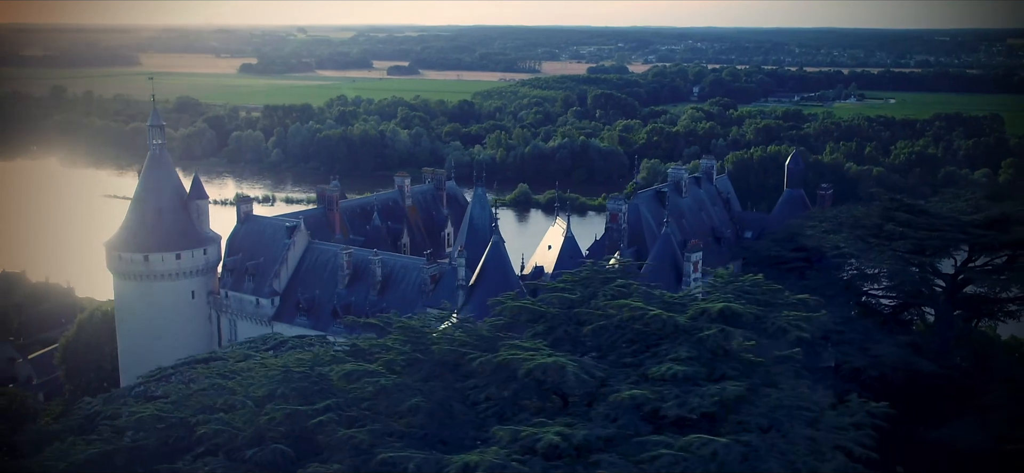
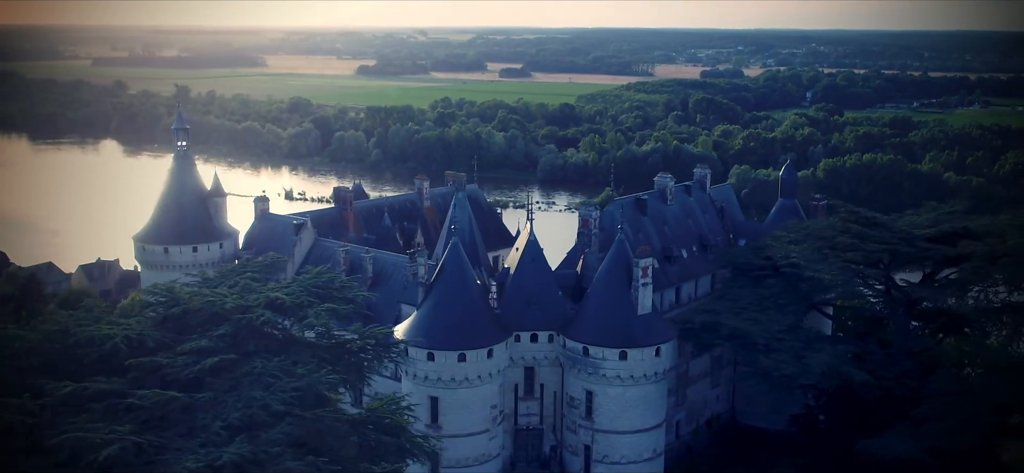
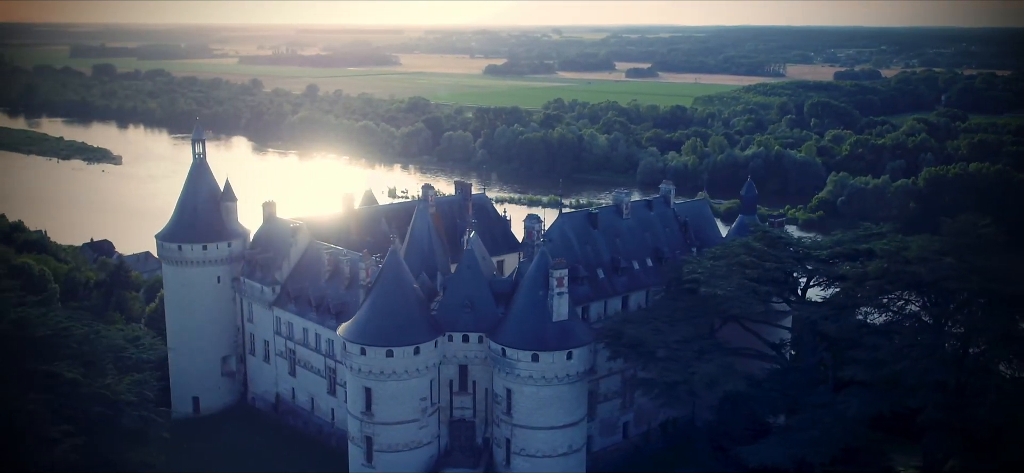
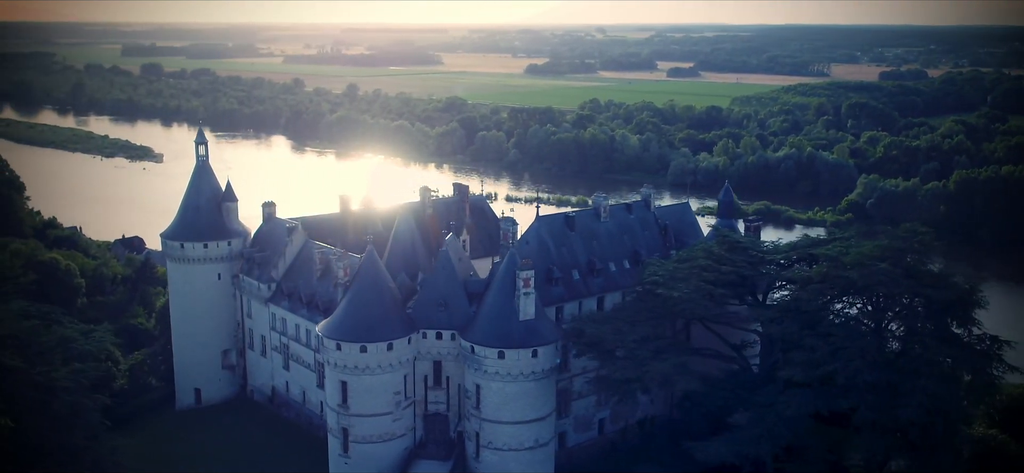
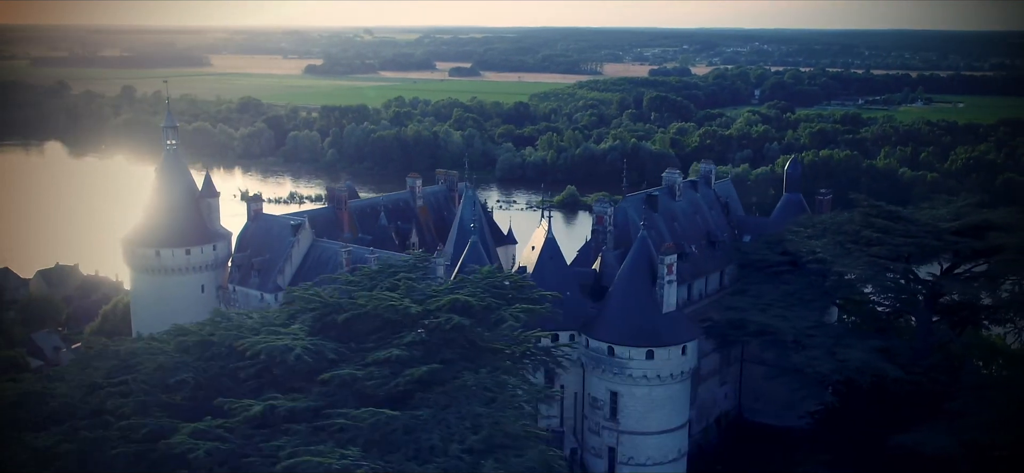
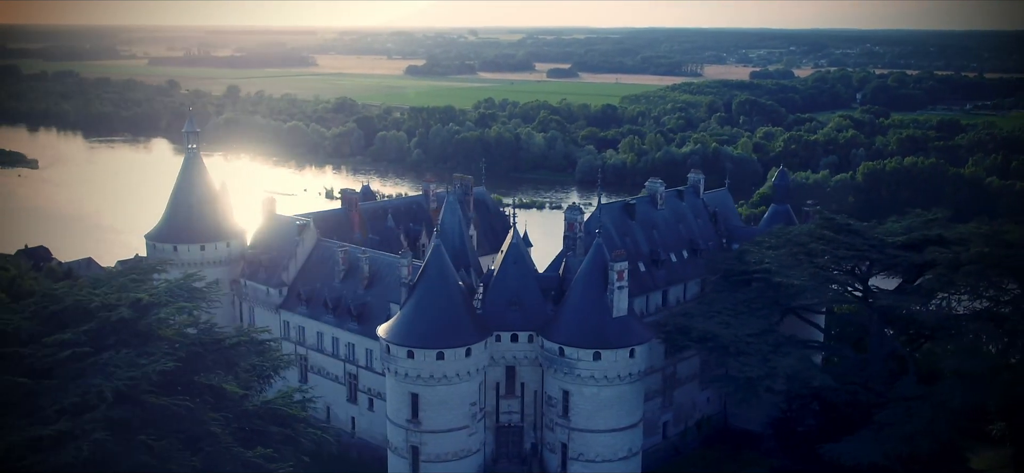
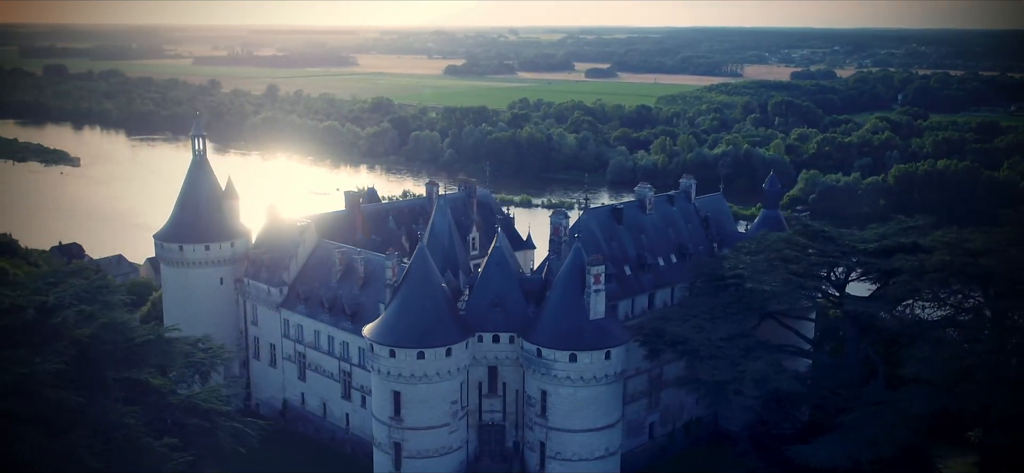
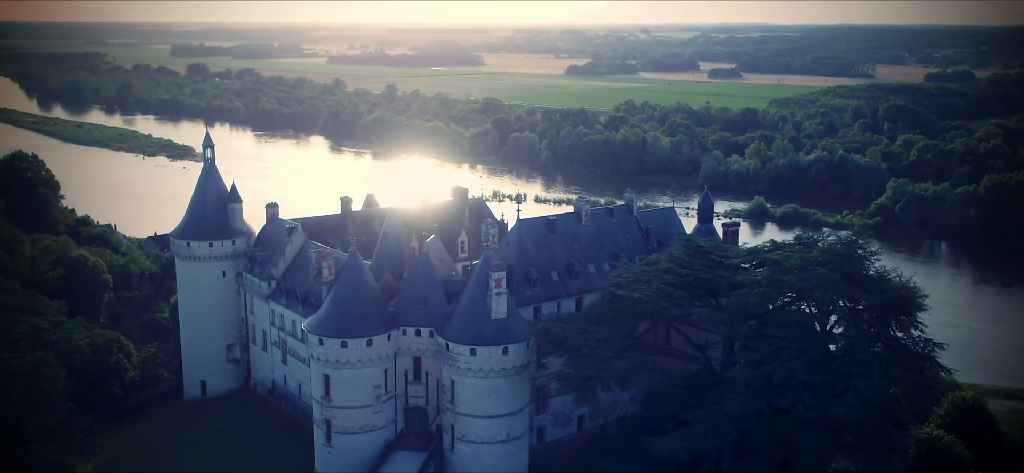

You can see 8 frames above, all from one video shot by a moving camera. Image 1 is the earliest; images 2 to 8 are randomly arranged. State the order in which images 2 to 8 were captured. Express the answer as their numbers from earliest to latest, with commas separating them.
5, 2, 6, 7, 3, 4, 8
